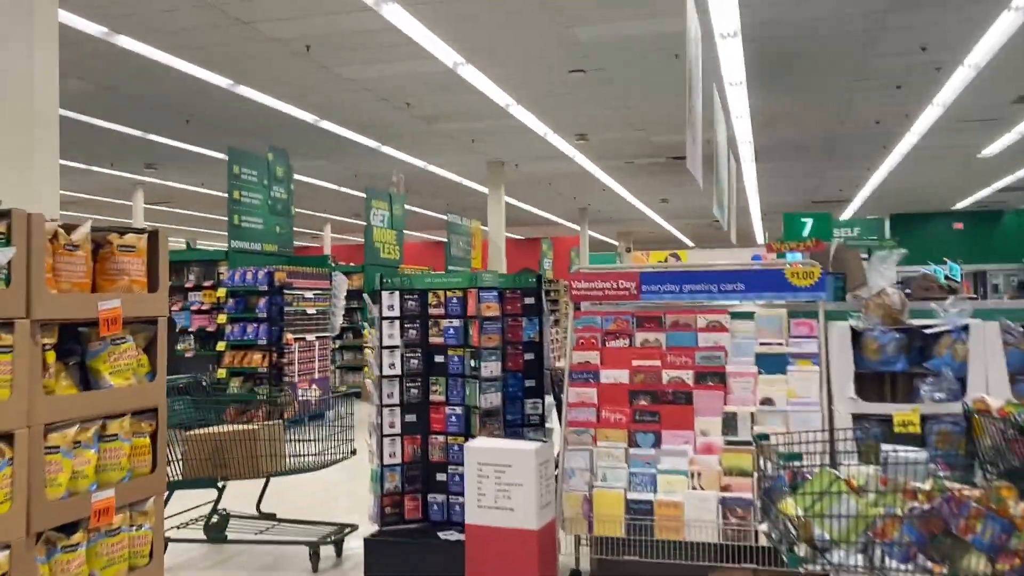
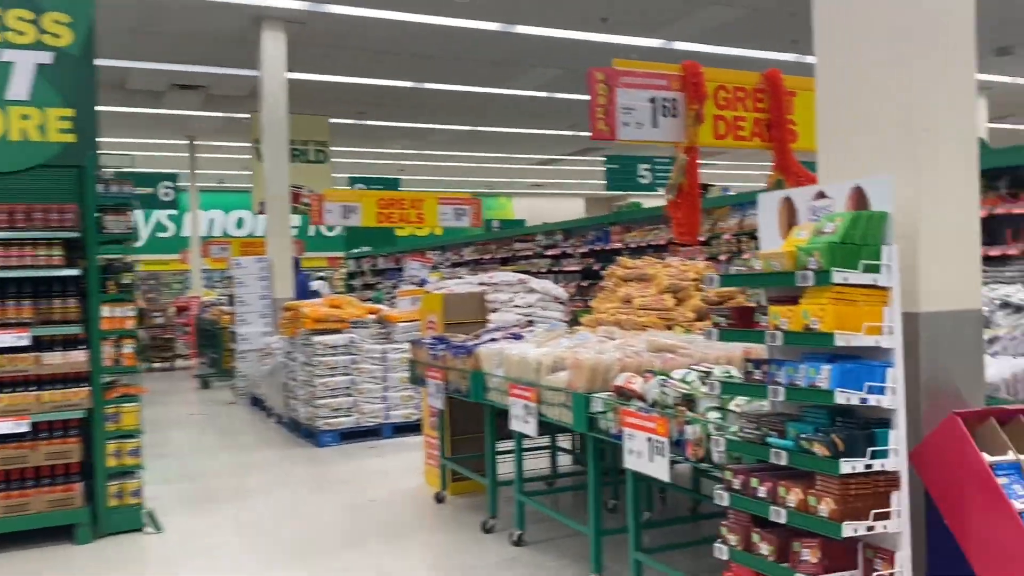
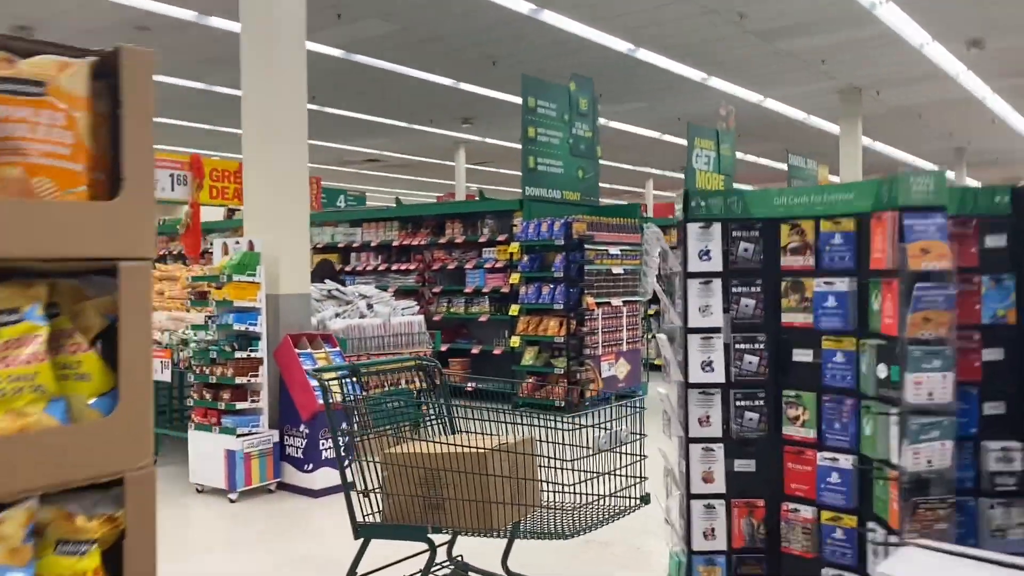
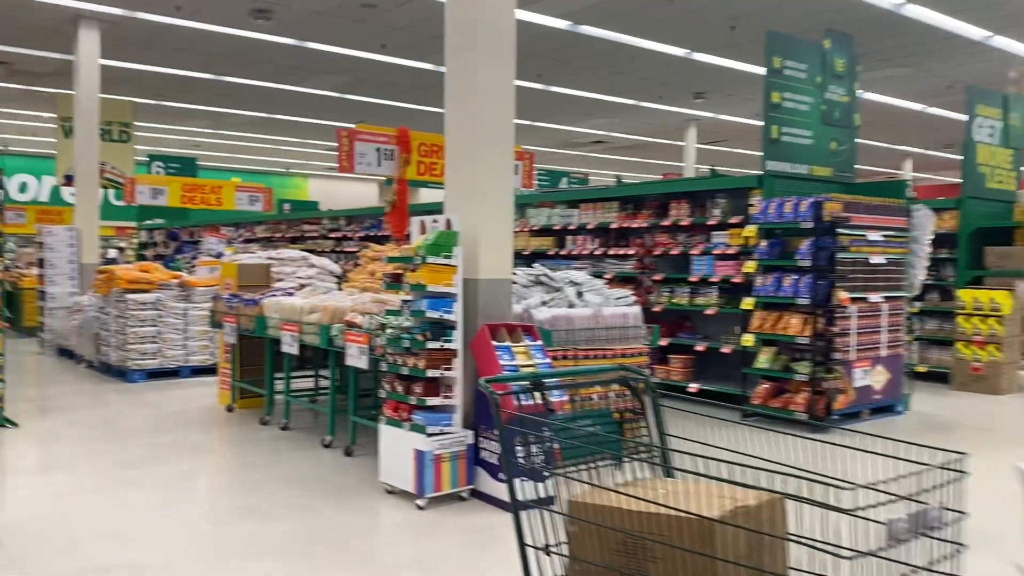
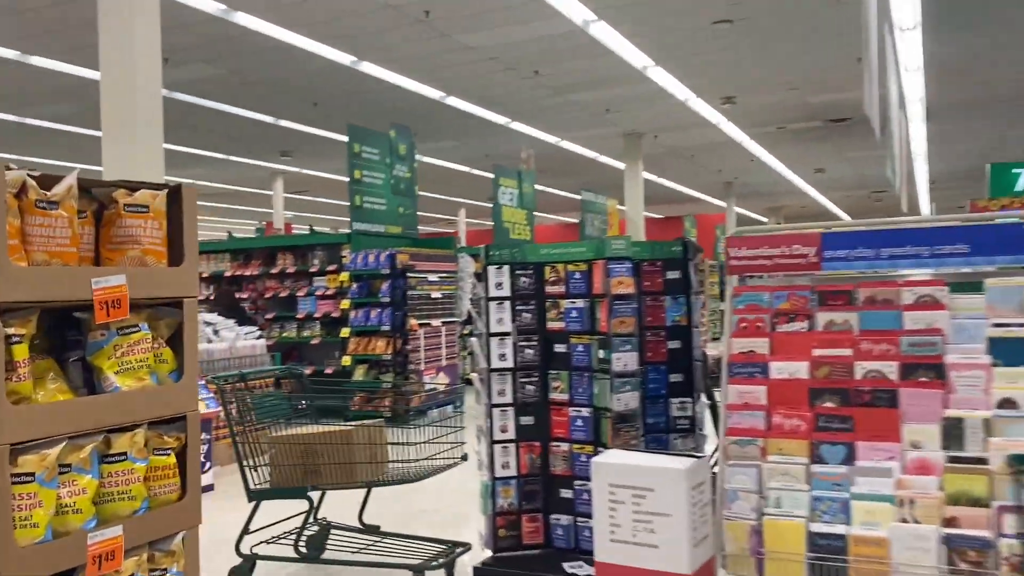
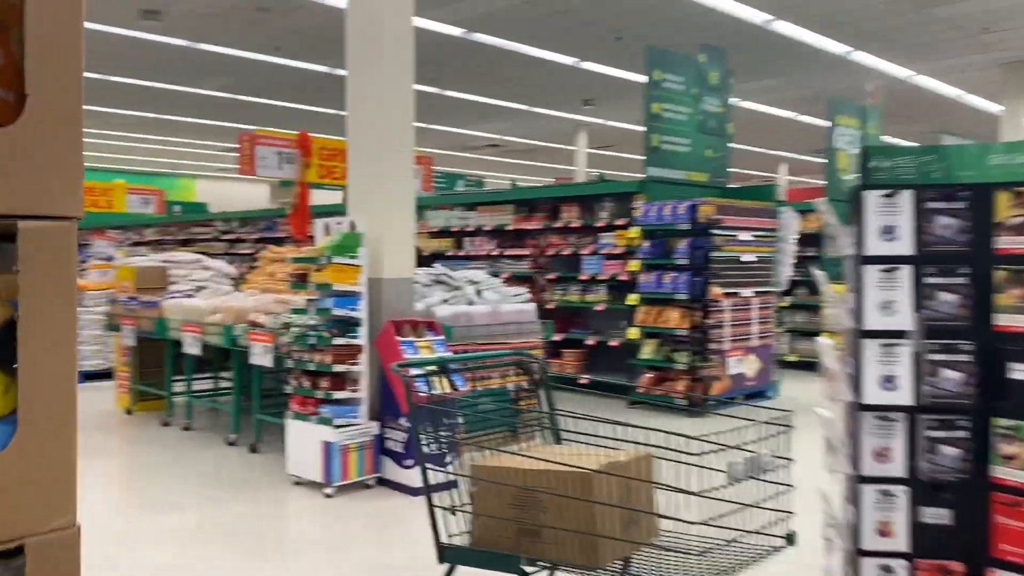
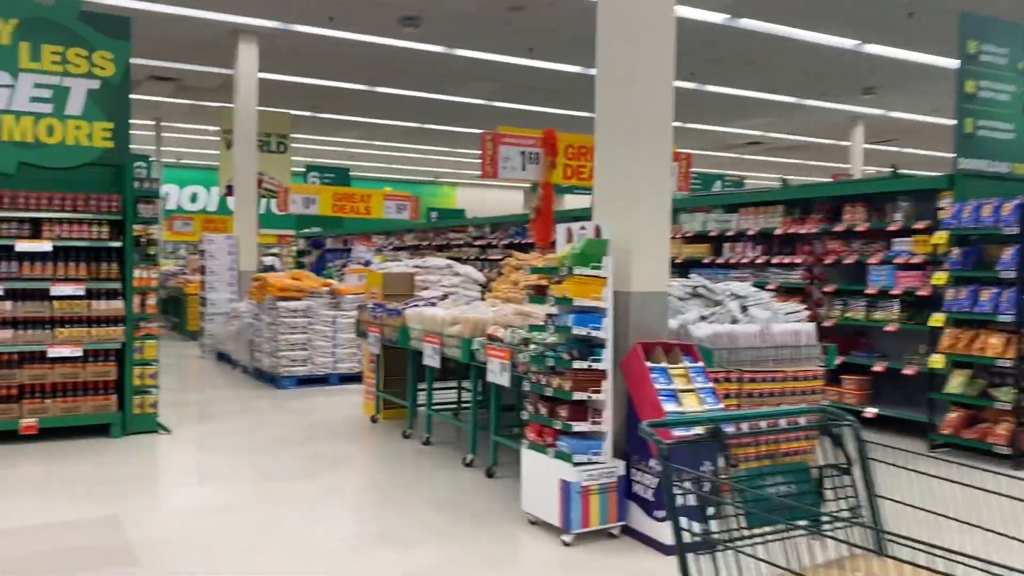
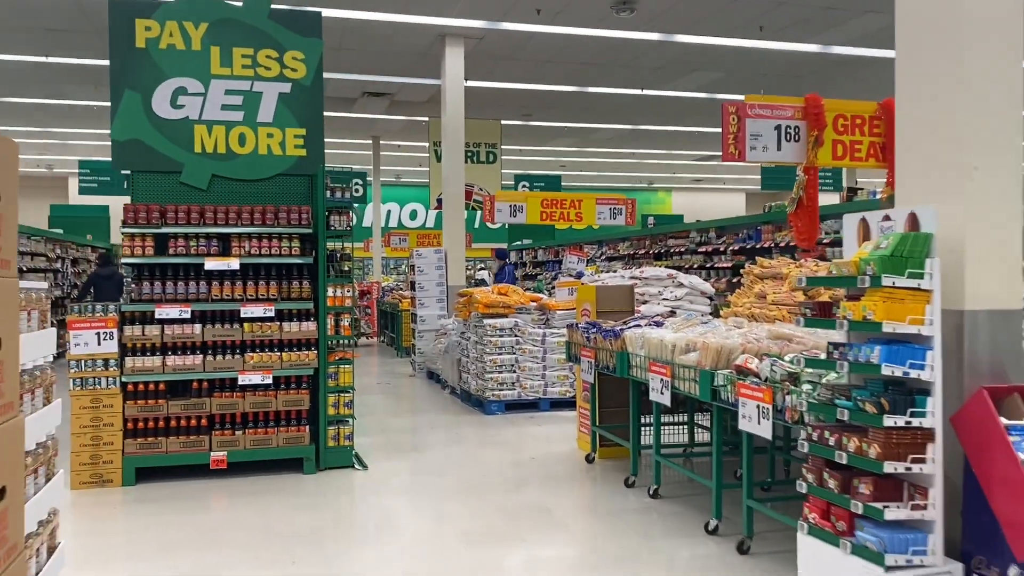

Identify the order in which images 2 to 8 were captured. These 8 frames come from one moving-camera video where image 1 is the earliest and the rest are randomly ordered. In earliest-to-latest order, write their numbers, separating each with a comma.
5, 3, 6, 4, 7, 8, 2
